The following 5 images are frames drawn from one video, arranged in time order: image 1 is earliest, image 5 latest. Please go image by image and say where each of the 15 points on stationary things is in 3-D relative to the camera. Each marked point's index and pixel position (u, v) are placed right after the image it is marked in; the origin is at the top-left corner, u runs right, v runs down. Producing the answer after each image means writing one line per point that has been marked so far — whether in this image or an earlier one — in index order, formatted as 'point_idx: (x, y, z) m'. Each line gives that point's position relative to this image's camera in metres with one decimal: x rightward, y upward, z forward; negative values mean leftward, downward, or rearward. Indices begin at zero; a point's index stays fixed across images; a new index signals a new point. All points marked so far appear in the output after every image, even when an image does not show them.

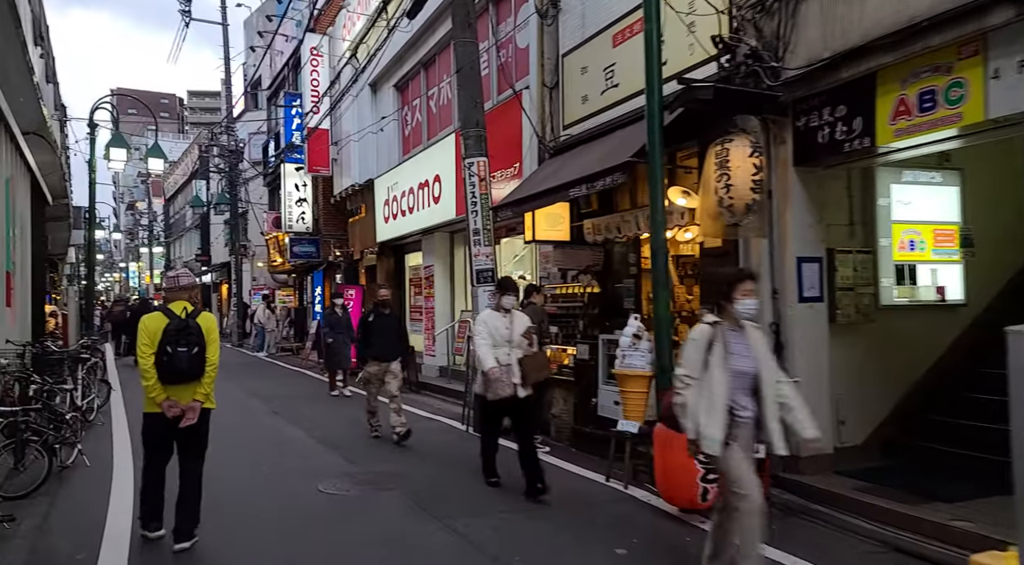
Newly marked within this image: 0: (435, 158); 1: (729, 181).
0: (-1.5, +2.4, +15.0) m
1: (+1.7, +0.8, +6.0) m
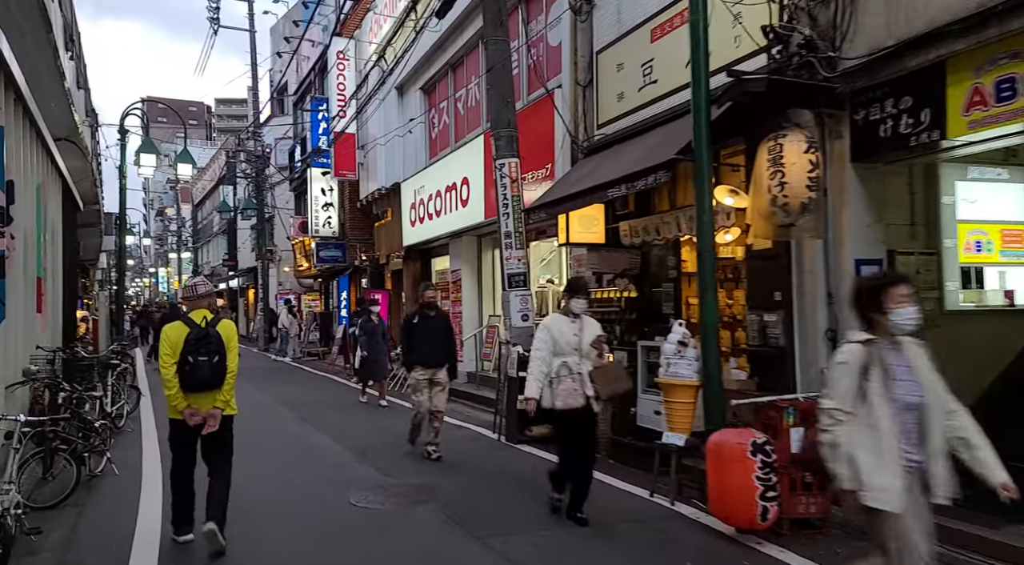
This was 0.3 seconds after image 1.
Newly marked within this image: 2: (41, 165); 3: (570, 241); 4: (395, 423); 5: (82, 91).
0: (-0.9, +2.3, +14.8) m
1: (+2.0, +0.8, +5.6) m
2: (-8.1, +2.0, +13.6) m
3: (+0.7, +0.5, +9.3) m
4: (-1.7, -2.1, +11.4) m
5: (-9.1, +4.1, +16.6) m
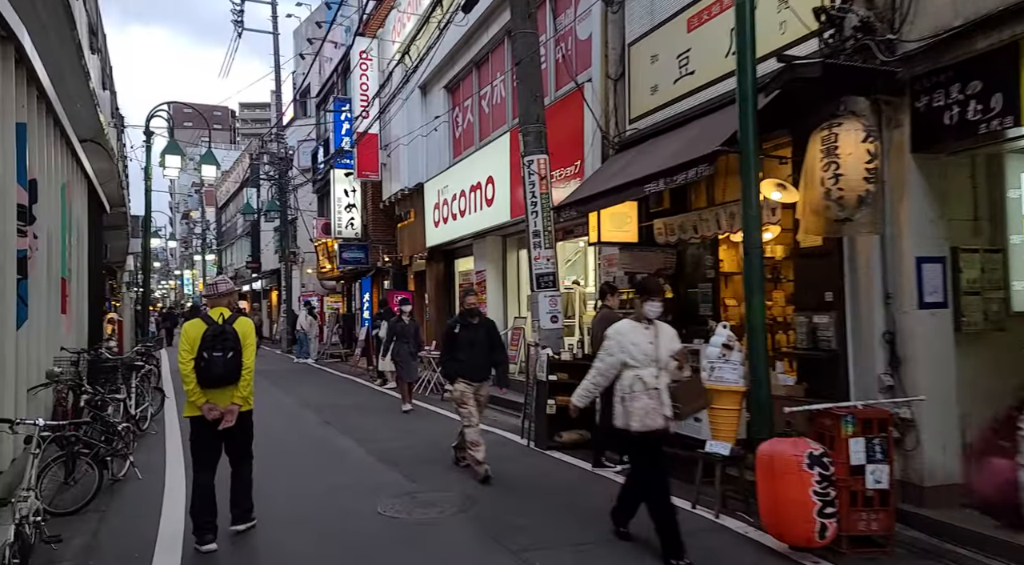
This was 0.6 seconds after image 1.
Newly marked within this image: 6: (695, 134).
0: (-0.4, +2.3, +14.5) m
1: (+2.2, +0.8, +5.3) m
2: (-7.7, +1.9, +13.5) m
3: (+1.0, +0.5, +9.0) m
4: (-1.3, -2.1, +11.1) m
5: (-8.6, +4.0, +16.5) m
6: (+1.8, +1.5, +7.6) m
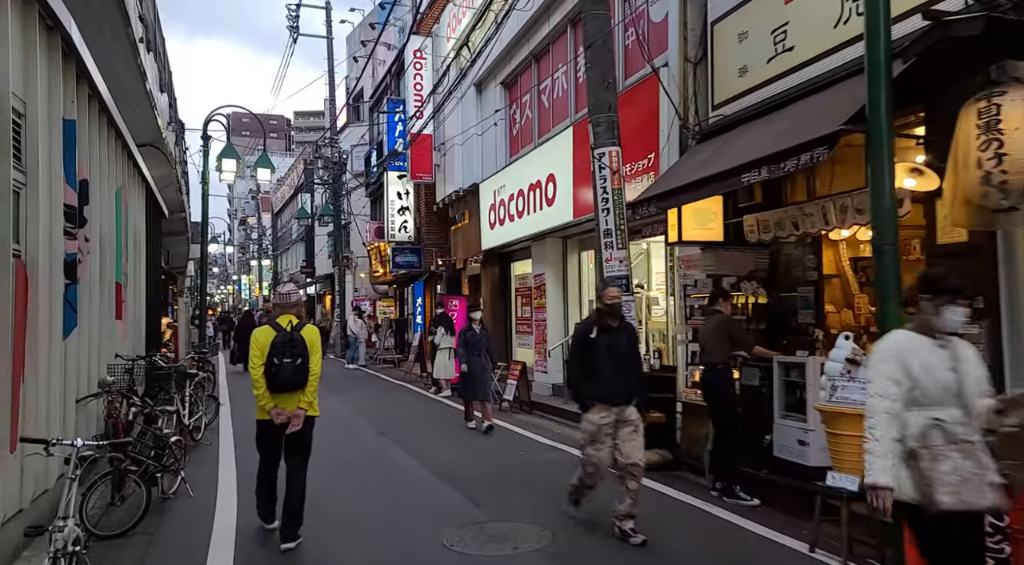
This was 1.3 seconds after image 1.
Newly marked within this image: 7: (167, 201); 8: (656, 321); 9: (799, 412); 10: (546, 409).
0: (+0.7, +2.2, +13.8) m
1: (+2.7, +0.8, +4.4) m
2: (-6.6, +1.9, +13.2) m
3: (+1.8, +0.5, +8.2) m
4: (-0.4, -2.1, +10.4) m
5: (-7.3, +3.9, +16.3) m
6: (+2.5, +1.4, +6.7) m
7: (-8.9, +2.1, +20.0) m
8: (+2.2, -0.6, +11.8) m
9: (+2.5, -1.1, +6.7) m
10: (+0.6, -2.1, +13.2) m
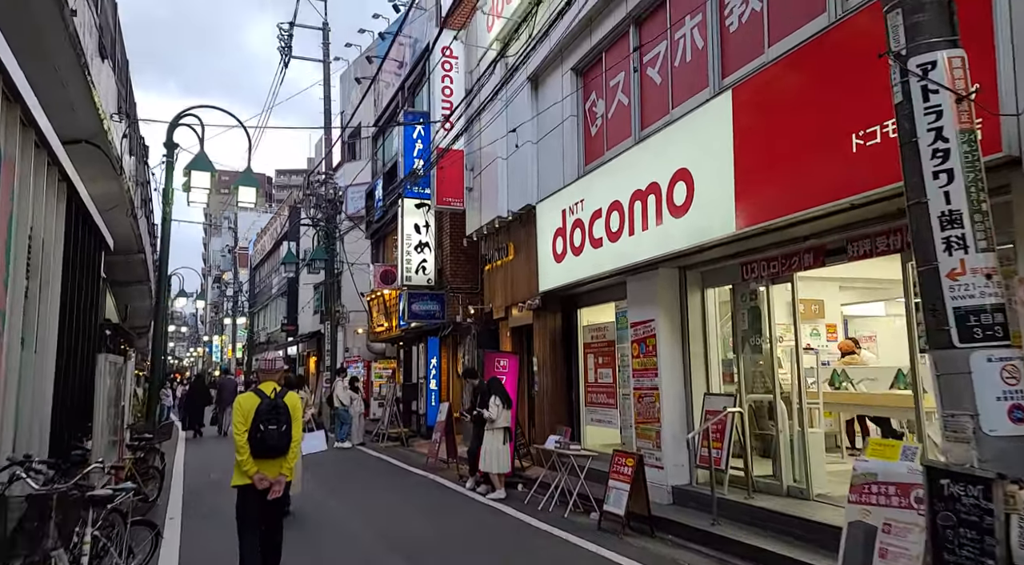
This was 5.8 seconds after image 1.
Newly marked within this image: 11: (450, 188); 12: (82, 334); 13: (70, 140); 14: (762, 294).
0: (+1.9, +1.6, +9.3) m
1: (+4.2, +0.9, -0.1) m
2: (-5.4, +1.3, +8.5) m
3: (+3.2, +0.3, +3.6) m
4: (+0.9, -2.4, +5.6) m
5: (-6.2, +3.1, +11.8) m
6: (+3.9, +1.4, +2.3) m
7: (-7.8, +1.0, +15.3) m
8: (+3.5, -1.0, +7.2) m
9: (+3.9, -1.1, +2.1) m
10: (+1.8, -2.7, +8.5) m
11: (-1.3, +2.0, +16.4) m
12: (-6.7, -0.8, +12.2) m
13: (-5.7, +1.9, +9.7) m
14: (+3.0, -0.1, +9.3) m
